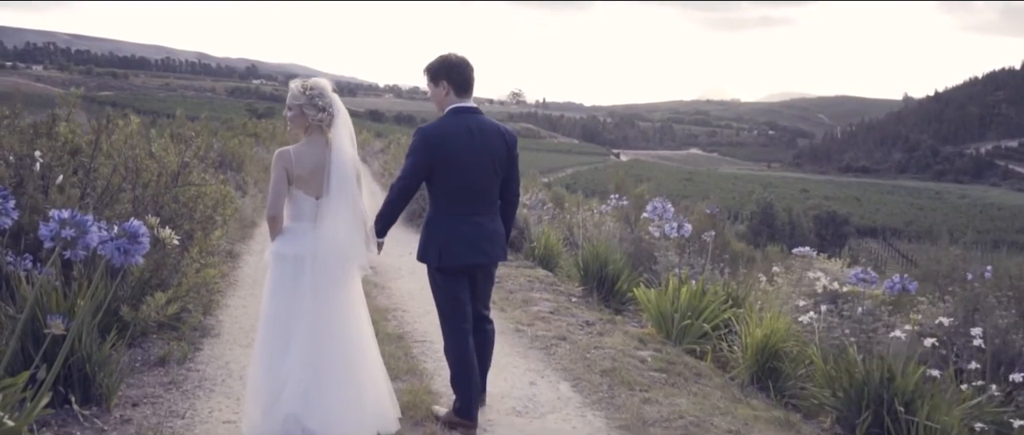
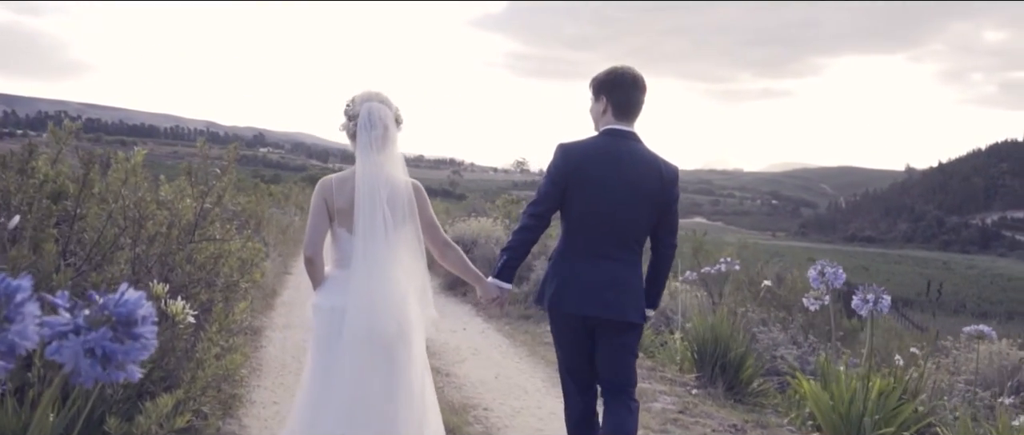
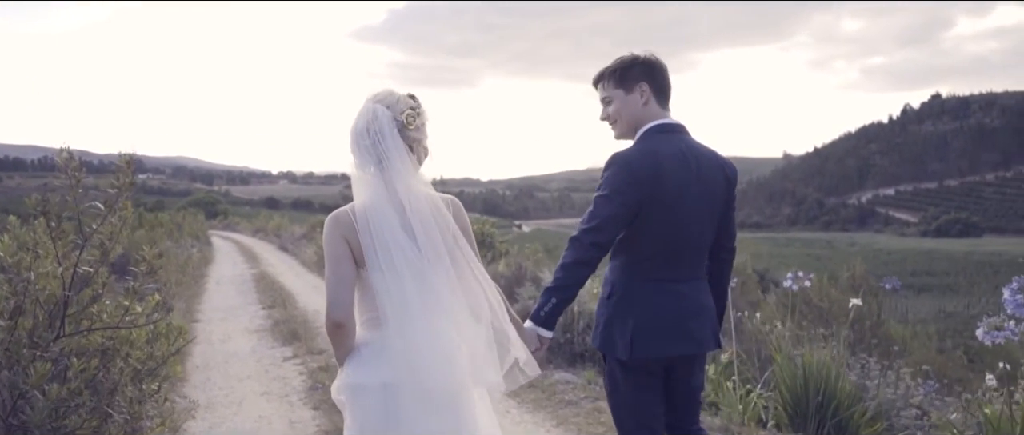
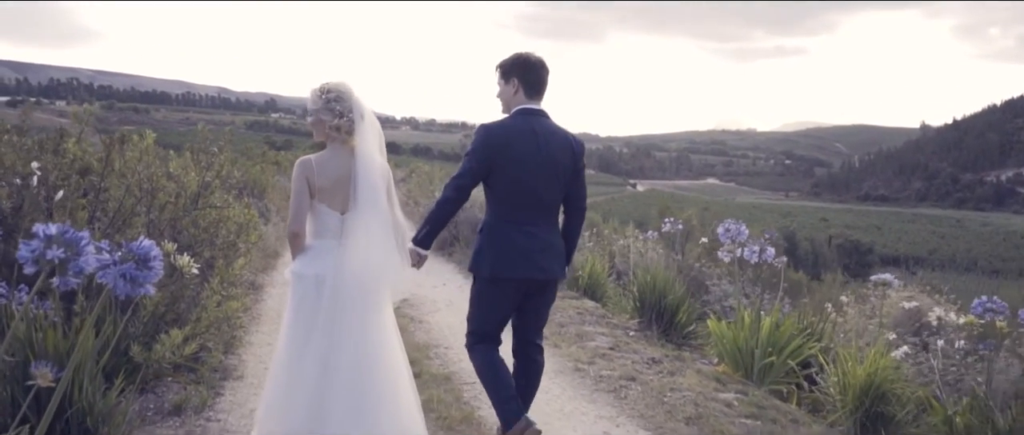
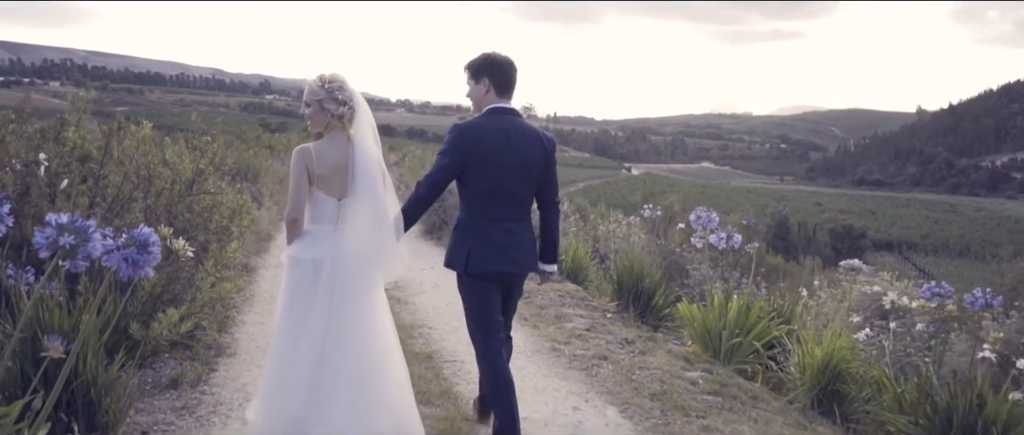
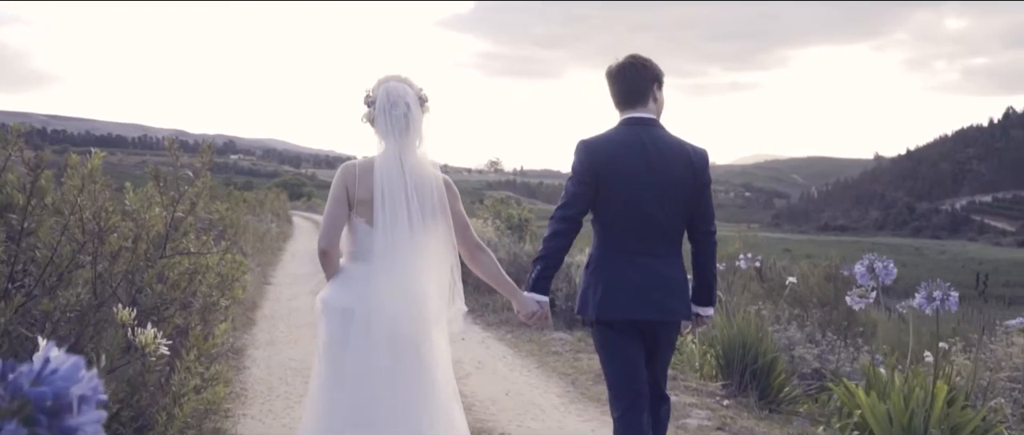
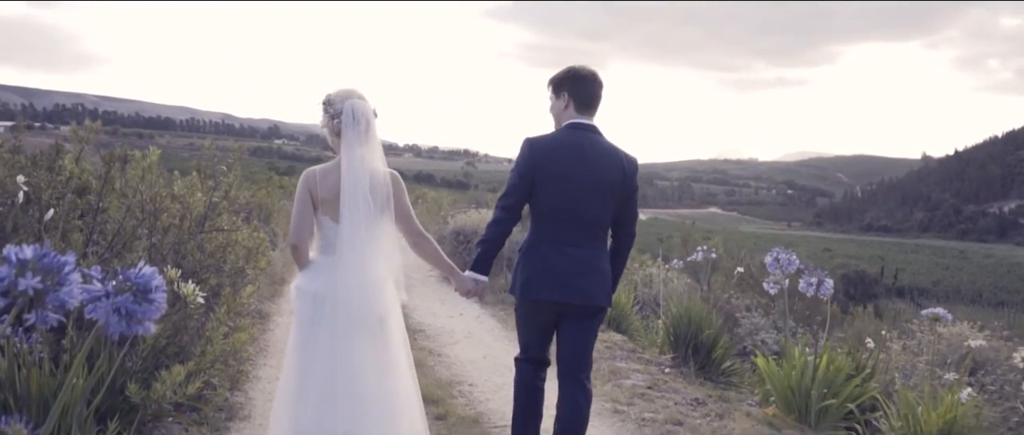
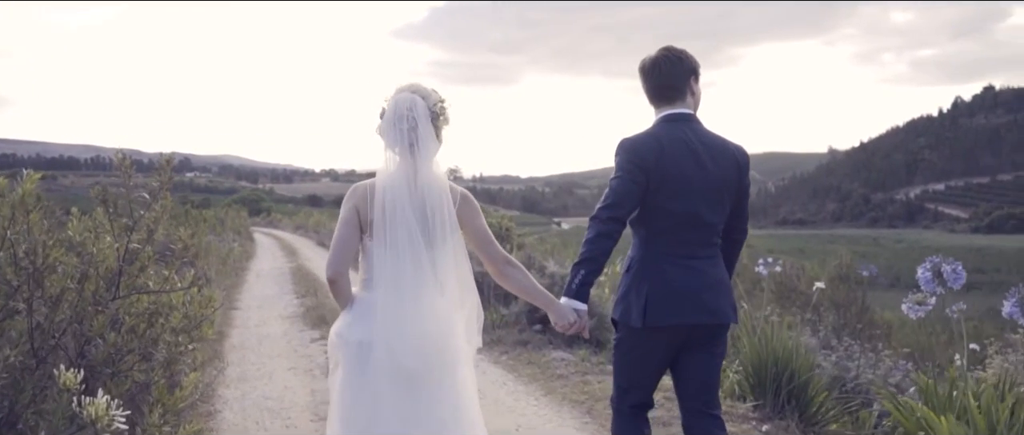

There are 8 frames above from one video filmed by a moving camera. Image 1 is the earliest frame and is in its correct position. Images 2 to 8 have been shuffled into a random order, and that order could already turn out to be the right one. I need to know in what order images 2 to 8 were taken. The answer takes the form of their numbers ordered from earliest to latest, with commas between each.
5, 4, 7, 2, 6, 8, 3
